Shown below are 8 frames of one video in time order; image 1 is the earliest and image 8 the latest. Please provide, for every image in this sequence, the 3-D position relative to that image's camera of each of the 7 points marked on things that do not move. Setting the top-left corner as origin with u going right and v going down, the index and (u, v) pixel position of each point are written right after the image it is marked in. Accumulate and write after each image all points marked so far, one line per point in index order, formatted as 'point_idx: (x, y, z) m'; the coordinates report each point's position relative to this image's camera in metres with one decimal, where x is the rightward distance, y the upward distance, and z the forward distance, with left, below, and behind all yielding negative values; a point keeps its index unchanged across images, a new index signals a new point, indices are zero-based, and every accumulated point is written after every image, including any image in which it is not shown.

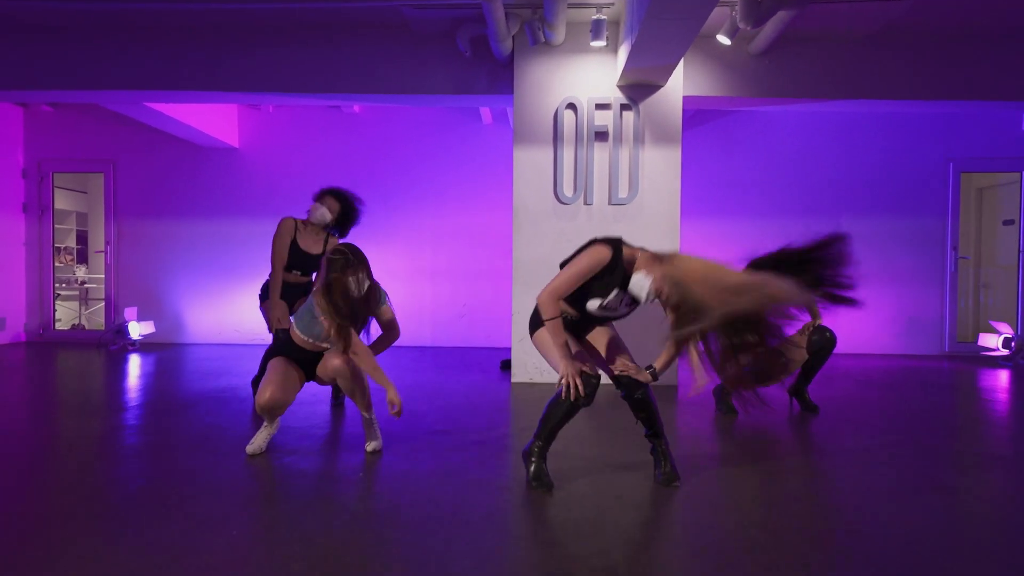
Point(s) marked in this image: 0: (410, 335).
0: (-1.3, -0.6, +6.7) m
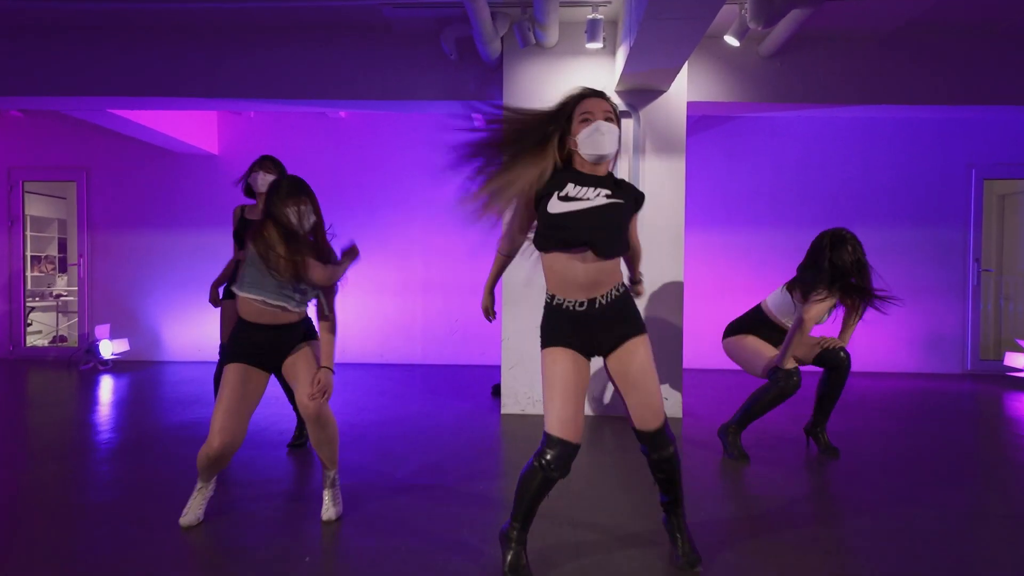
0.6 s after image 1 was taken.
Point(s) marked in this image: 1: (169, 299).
0: (-1.3, -0.8, +6.4) m
1: (-4.1, -0.1, +6.5) m
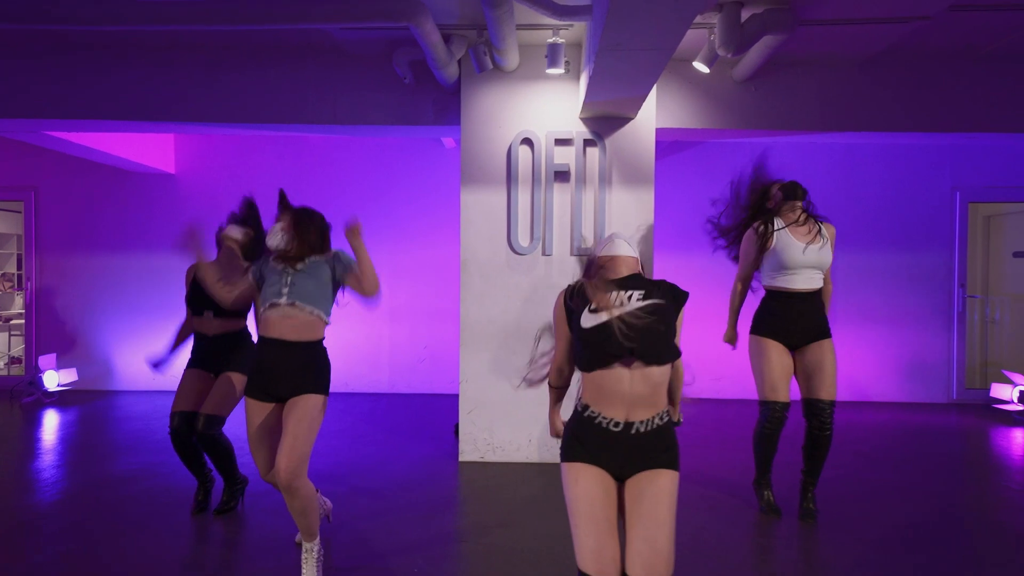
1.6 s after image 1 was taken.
0: (-1.7, -1.0, +6.1) m
1: (-4.4, -0.4, +6.2) m
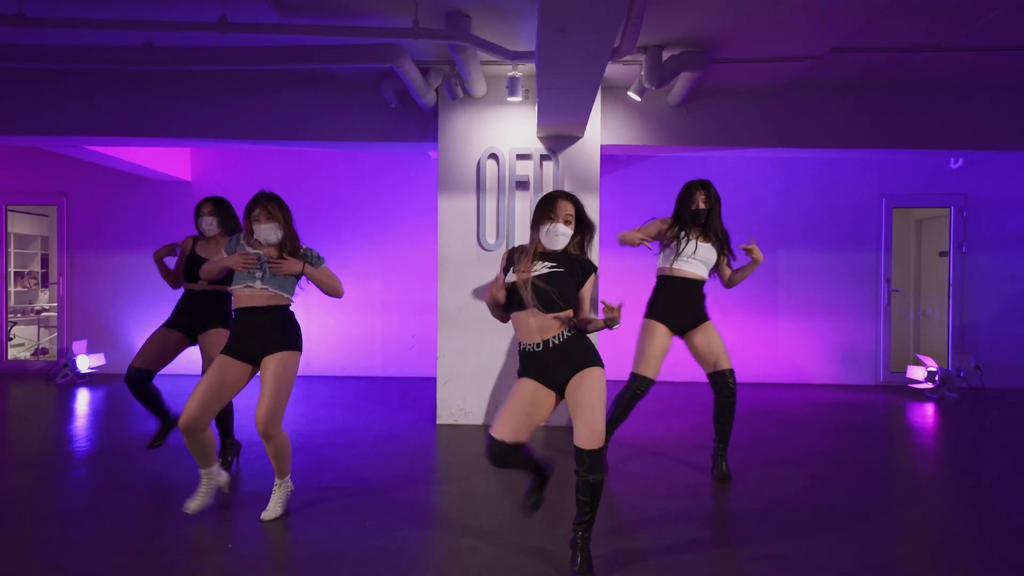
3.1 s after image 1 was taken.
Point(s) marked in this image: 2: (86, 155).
0: (-1.9, -1.0, +6.8) m
1: (-4.7, -0.4, +6.9) m
2: (-4.5, +1.4, +5.7) m
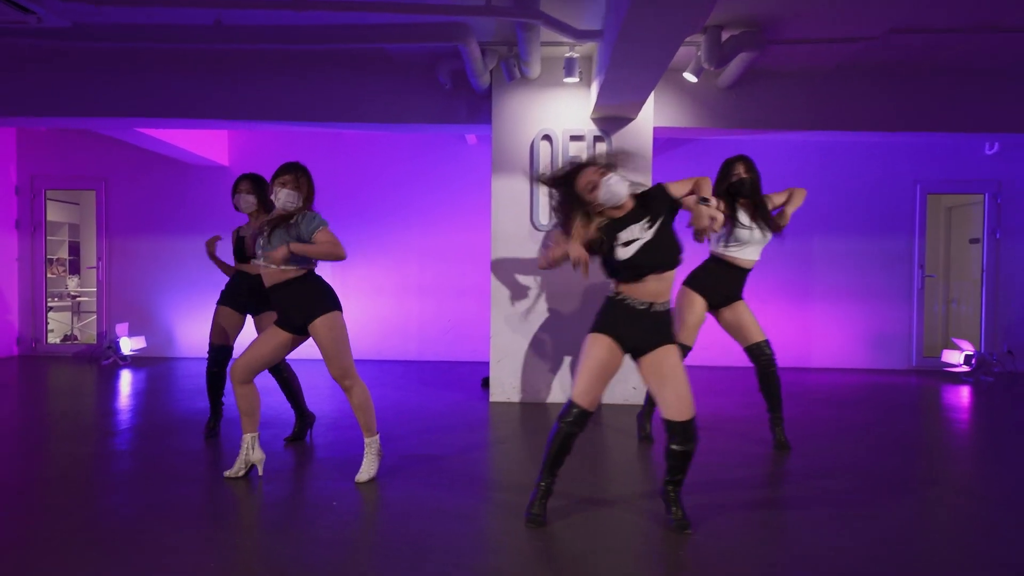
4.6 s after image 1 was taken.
0: (-1.5, -0.8, +6.9) m
1: (-4.2, -0.2, +7.0) m
2: (-4.0, +1.6, +5.7) m
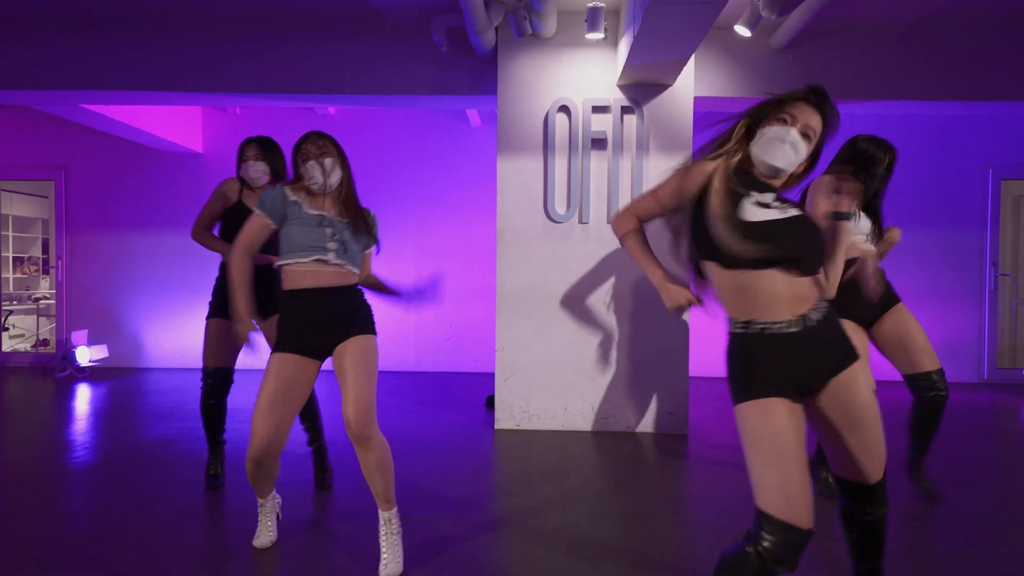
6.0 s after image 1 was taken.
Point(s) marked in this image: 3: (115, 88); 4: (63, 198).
0: (-1.4, -0.8, +6.1) m
1: (-4.1, -0.2, +6.2) m
2: (-3.9, +1.6, +5.0) m
3: (-3.0, +1.5, +4.2) m
4: (-5.1, +1.0, +6.2) m
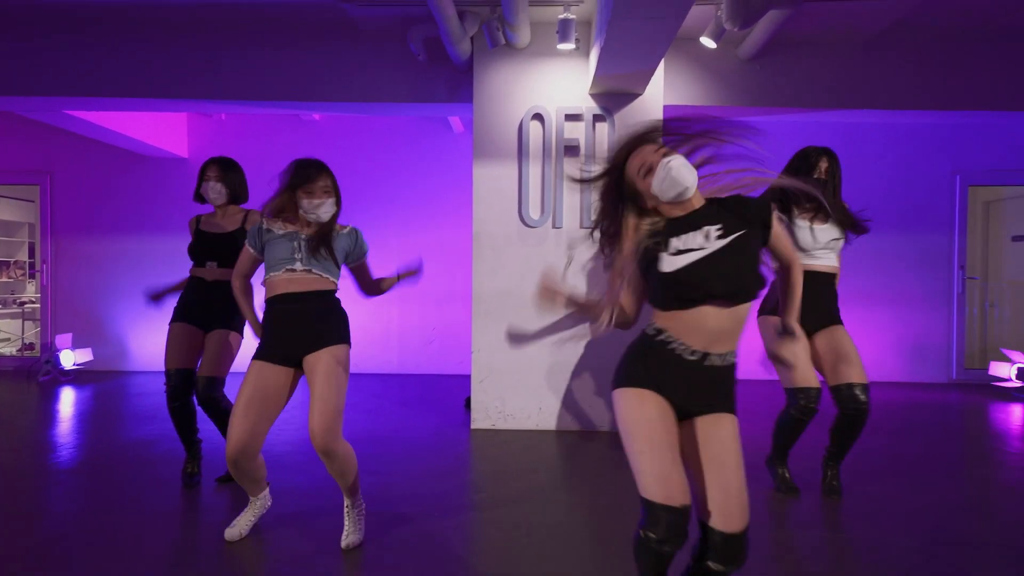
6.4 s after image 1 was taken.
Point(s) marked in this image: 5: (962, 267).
0: (-1.6, -0.8, +6.2) m
1: (-4.4, -0.2, +6.3) m
2: (-4.1, +1.5, +5.0) m
3: (-3.2, +1.5, +4.2) m
4: (-5.3, +1.0, +6.2) m
5: (+4.8, +0.2, +5.8) m
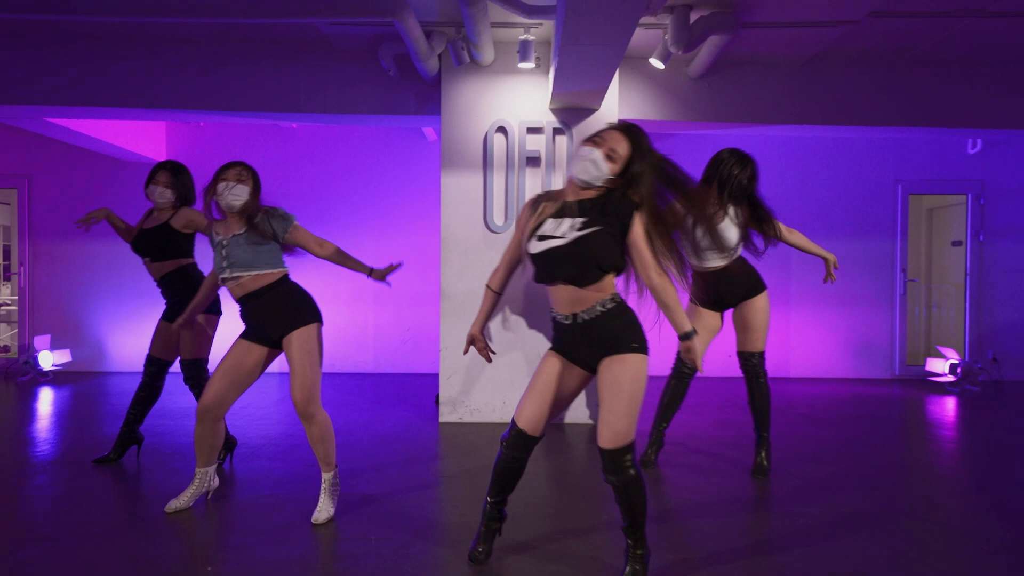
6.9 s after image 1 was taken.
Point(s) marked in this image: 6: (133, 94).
0: (-1.9, -0.9, +6.4) m
1: (-4.7, -0.3, +6.4) m
2: (-4.4, +1.5, +5.2) m
3: (-3.5, +1.5, +4.4) m
4: (-5.7, +1.0, +6.3) m
5: (+4.5, +0.2, +6.2) m
6: (-3.1, +1.6, +4.4) m
